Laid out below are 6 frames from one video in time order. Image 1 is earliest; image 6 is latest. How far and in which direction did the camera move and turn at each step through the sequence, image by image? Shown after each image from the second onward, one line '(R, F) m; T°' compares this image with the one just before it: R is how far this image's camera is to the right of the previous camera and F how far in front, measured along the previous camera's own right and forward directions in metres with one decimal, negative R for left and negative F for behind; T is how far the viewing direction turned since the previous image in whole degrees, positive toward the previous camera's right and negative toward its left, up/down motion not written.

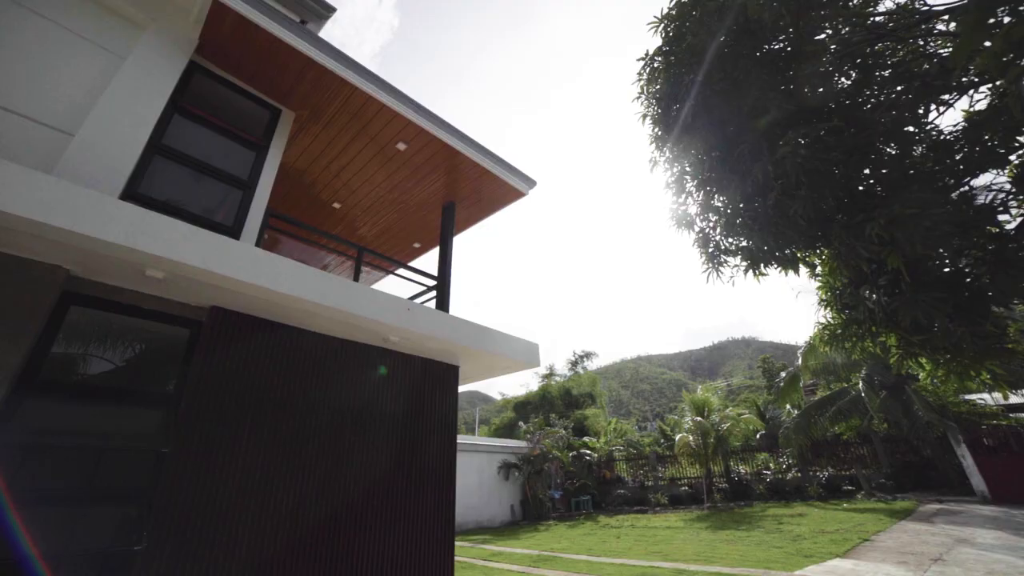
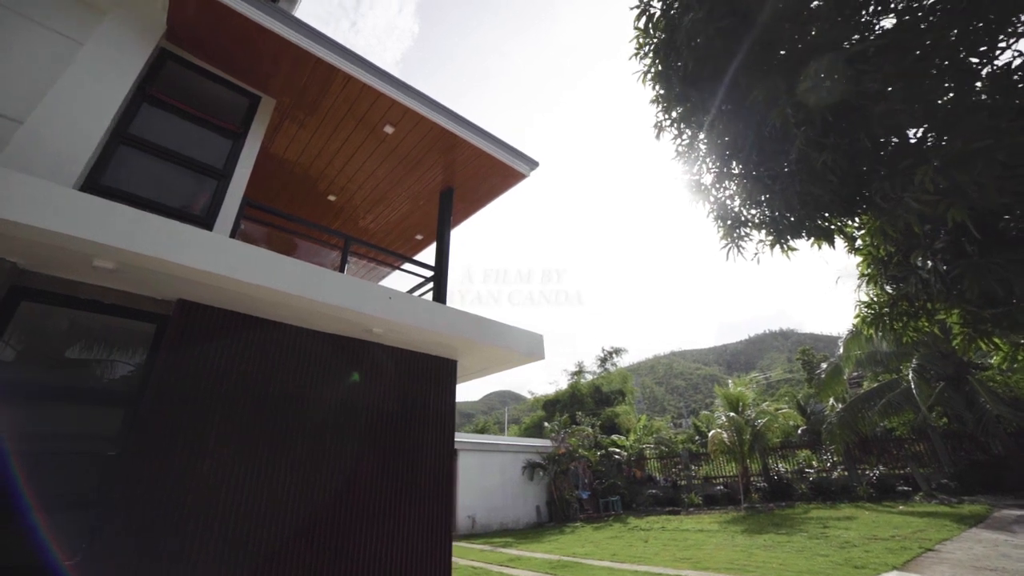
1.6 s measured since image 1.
(+0.3, +0.4) m; -3°
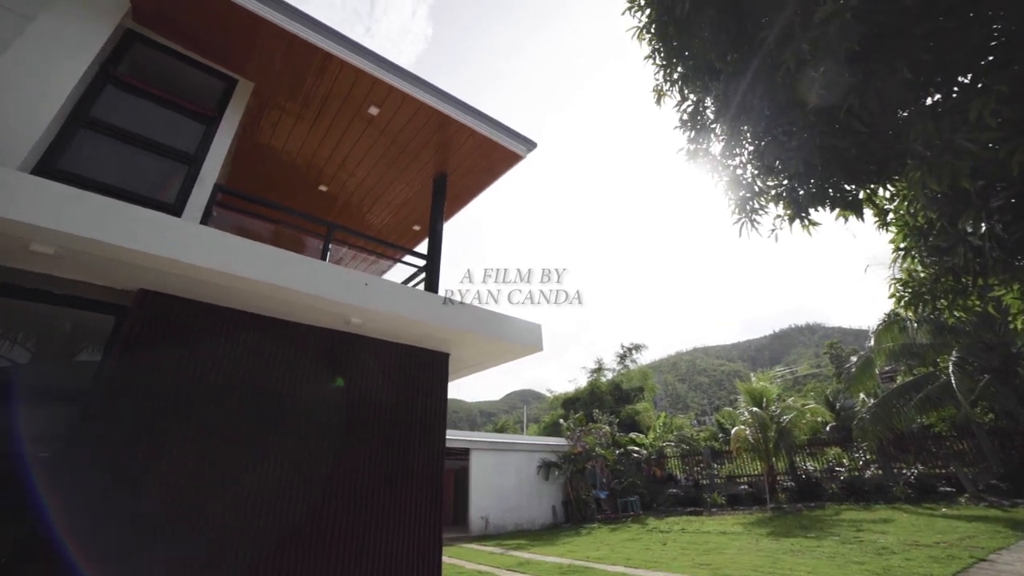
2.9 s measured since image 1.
(+0.2, +0.3) m; -2°
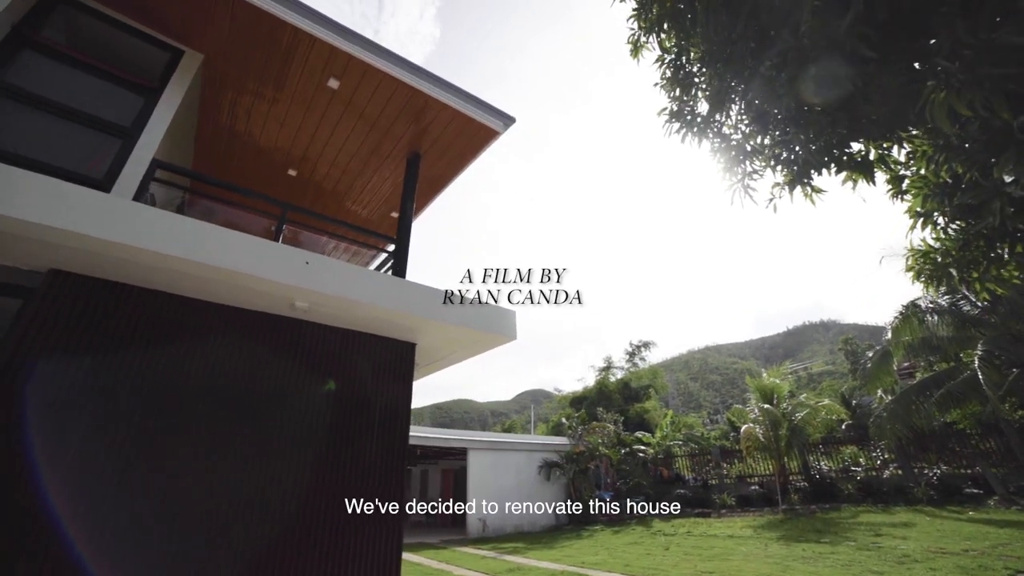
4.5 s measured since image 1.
(+0.3, +0.4) m; -1°
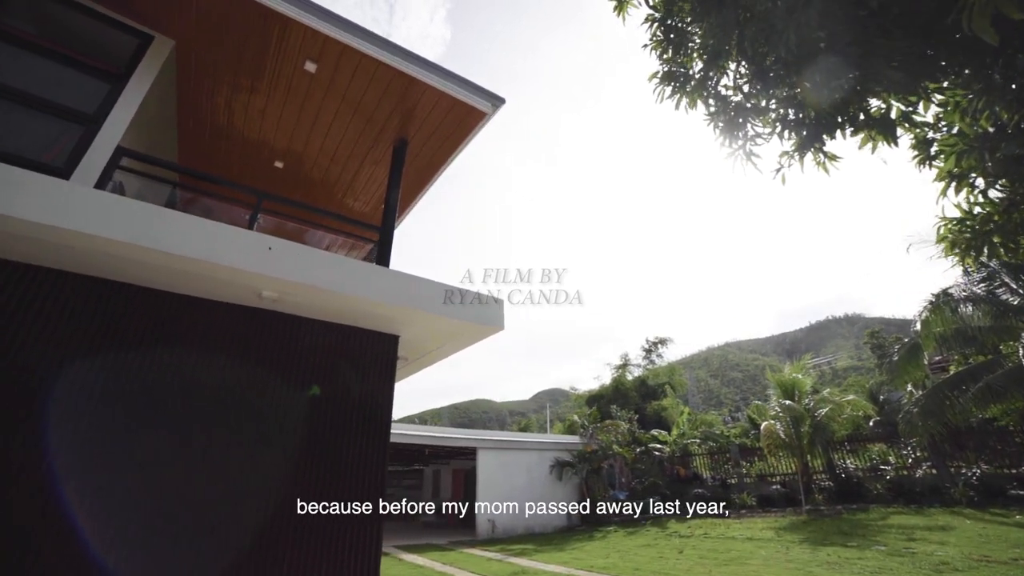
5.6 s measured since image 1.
(+0.2, +0.3) m; -2°
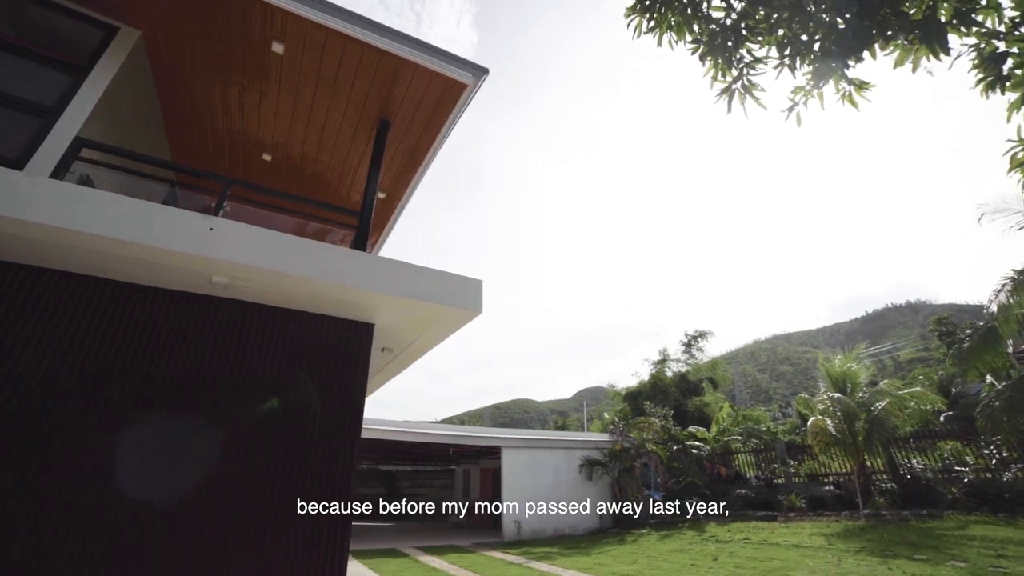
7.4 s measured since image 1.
(+0.3, +0.5) m; -4°
